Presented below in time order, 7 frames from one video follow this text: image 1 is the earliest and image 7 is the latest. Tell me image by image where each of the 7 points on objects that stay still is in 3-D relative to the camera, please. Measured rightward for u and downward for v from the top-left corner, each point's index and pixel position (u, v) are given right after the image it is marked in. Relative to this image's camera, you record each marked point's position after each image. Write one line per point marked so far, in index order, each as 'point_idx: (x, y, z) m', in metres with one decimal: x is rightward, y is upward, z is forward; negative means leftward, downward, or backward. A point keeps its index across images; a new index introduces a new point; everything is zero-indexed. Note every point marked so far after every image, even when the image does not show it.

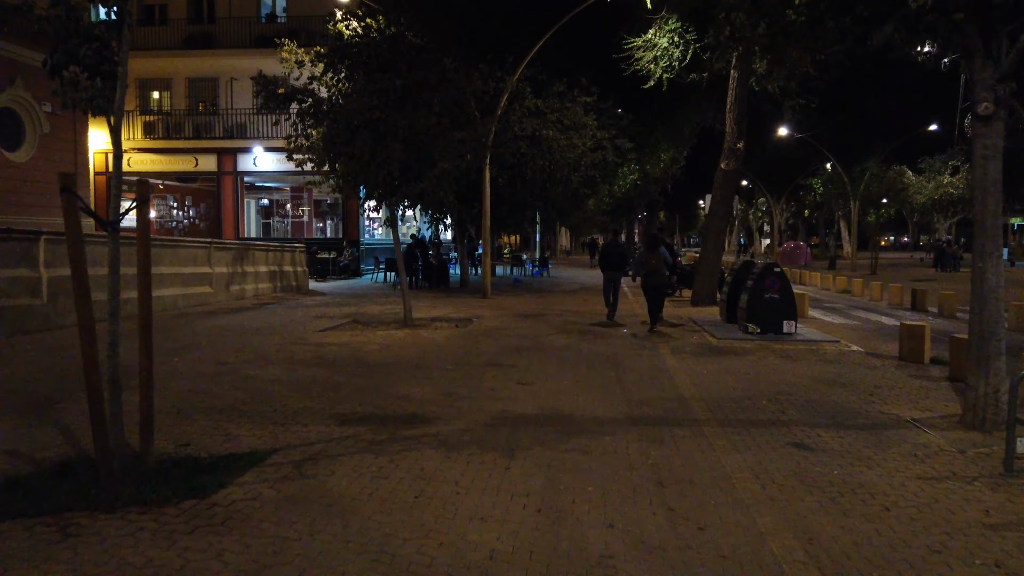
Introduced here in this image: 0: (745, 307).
0: (+4.3, -0.3, +14.0) m
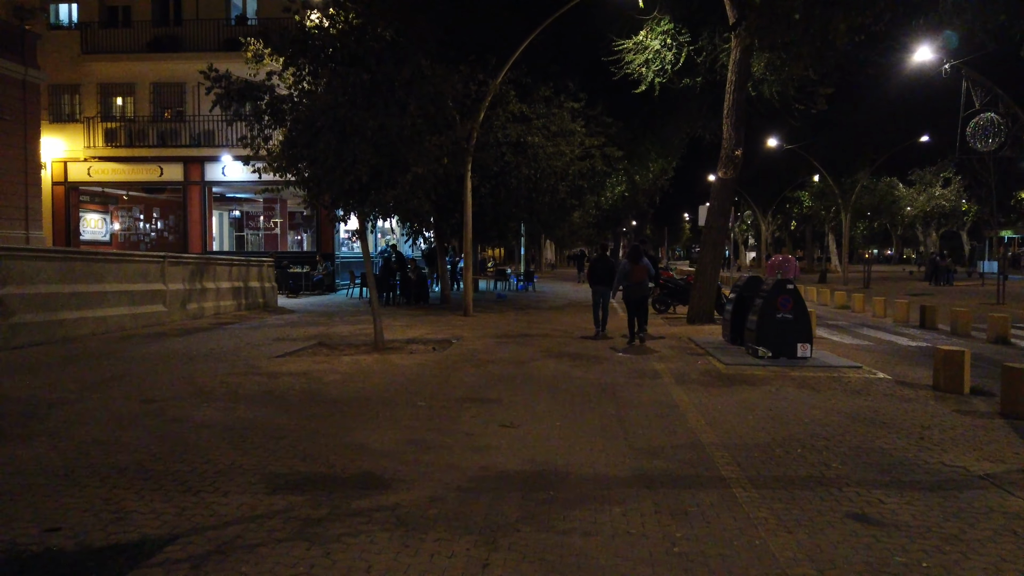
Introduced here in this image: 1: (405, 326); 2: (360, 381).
0: (+4.0, -0.7, +12.6) m
1: (-2.5, -0.9, +17.4) m
2: (-2.1, -1.3, +10.2) m
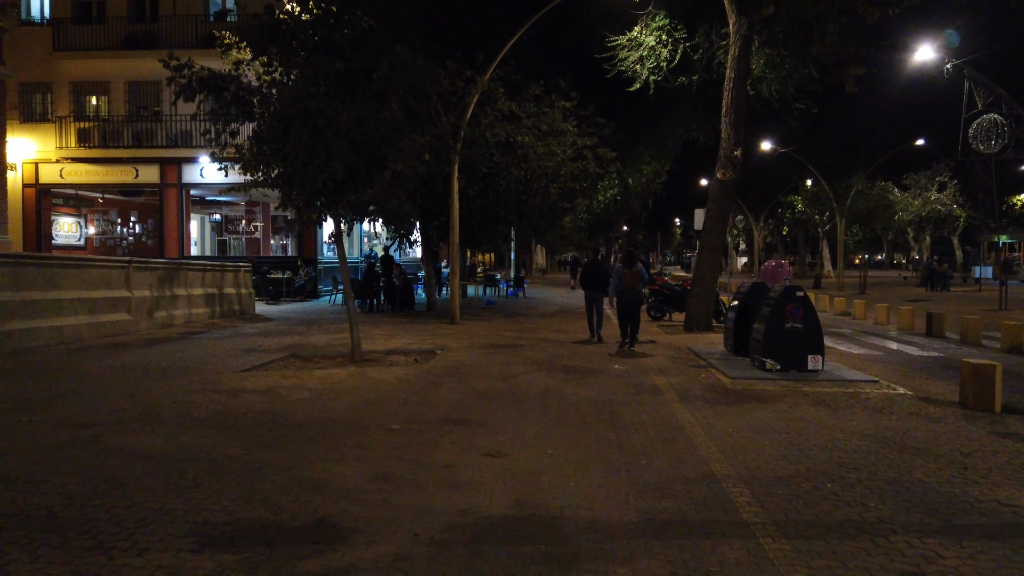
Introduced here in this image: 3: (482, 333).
0: (+3.8, -0.8, +11.6) m
1: (-2.8, -1.0, +16.4) m
2: (-2.2, -1.4, +9.2) m
3: (-0.7, -1.0, +17.4) m
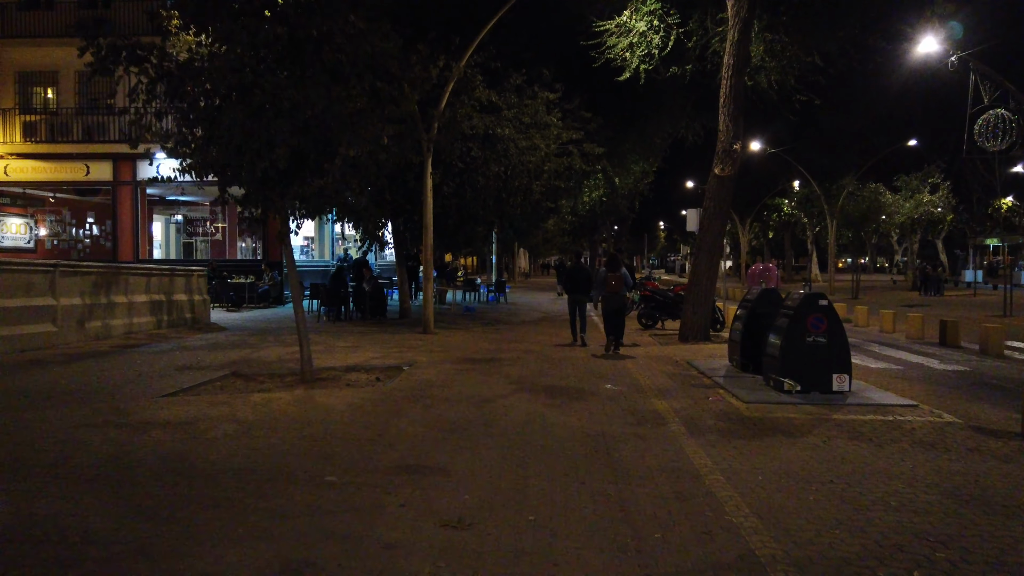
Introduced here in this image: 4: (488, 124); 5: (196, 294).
0: (+3.5, -0.9, +10.0) m
1: (-3.2, -1.2, +14.6) m
2: (-2.5, -1.5, +7.4) m
3: (-1.2, -1.2, +15.6) m
4: (-0.6, +4.1, +18.9) m
5: (-8.1, -0.2, +19.4) m
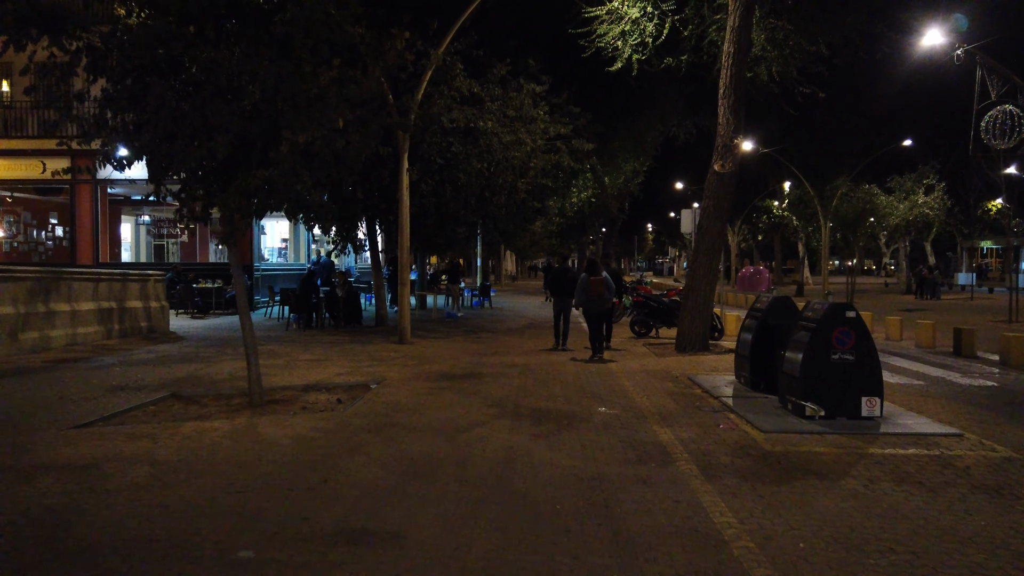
0: (+3.3, -1.0, +8.6) m
1: (-3.5, -1.3, +13.2) m
2: (-2.7, -1.6, +6.0) m
3: (-1.5, -1.3, +14.2) m
4: (-1.0, +4.0, +17.6) m
5: (-8.5, -0.3, +17.9) m
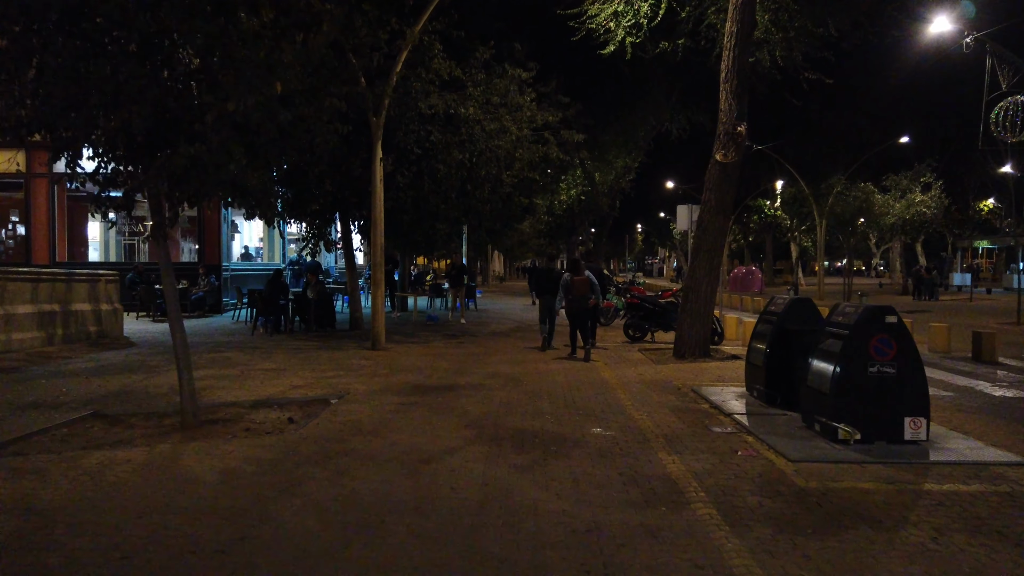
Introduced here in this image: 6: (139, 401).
0: (+3.1, -1.0, +7.3) m
1: (-3.8, -1.3, +11.7) m
2: (-2.9, -1.6, +4.6) m
3: (-1.8, -1.3, +12.8) m
4: (-1.3, +4.0, +16.2) m
5: (-8.9, -0.3, +16.4) m
6: (-4.6, -1.4, +9.3) m
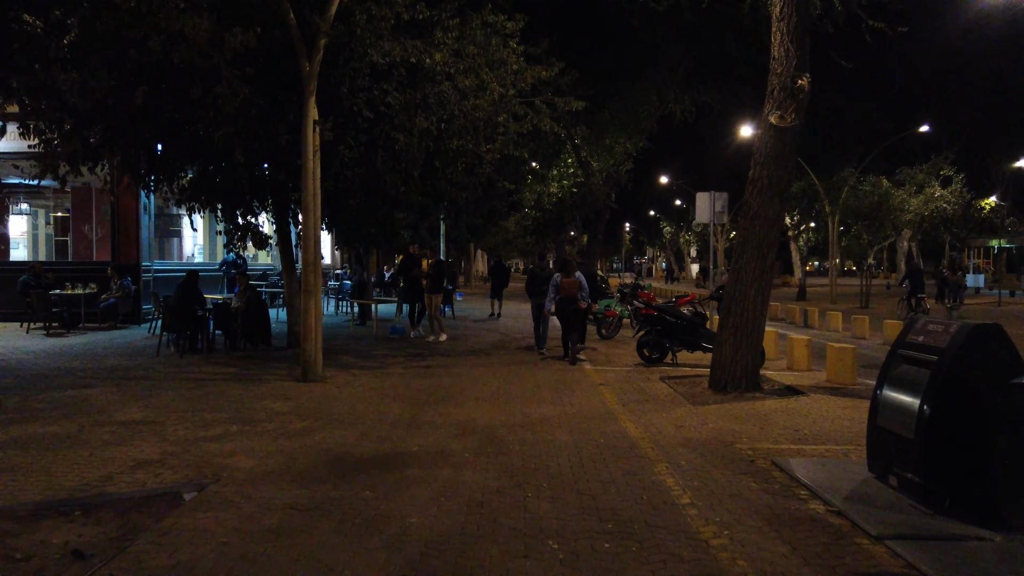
0: (+2.9, -1.1, +3.4) m
1: (-4.0, -1.4, +7.7) m
2: (-3.0, -1.7, +0.6) m
3: (-2.0, -1.4, +8.8) m
4: (-1.6, +3.8, +12.2) m
5: (-9.2, -0.5, +12.3) m
6: (-4.7, -1.5, +5.3) m
